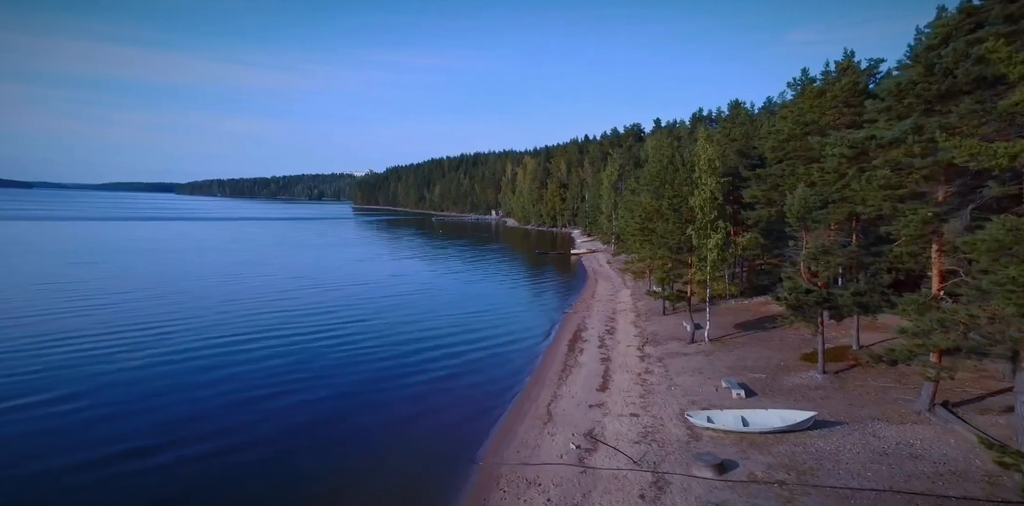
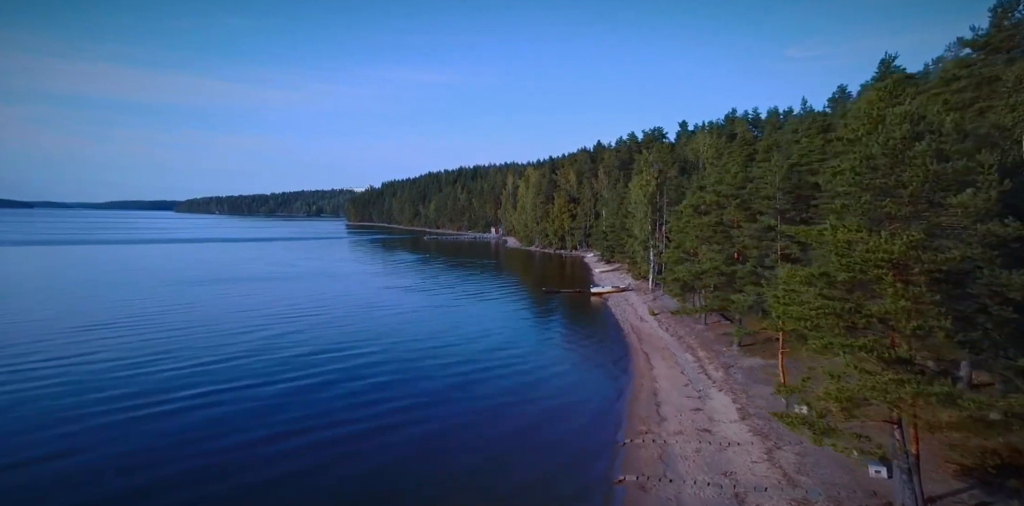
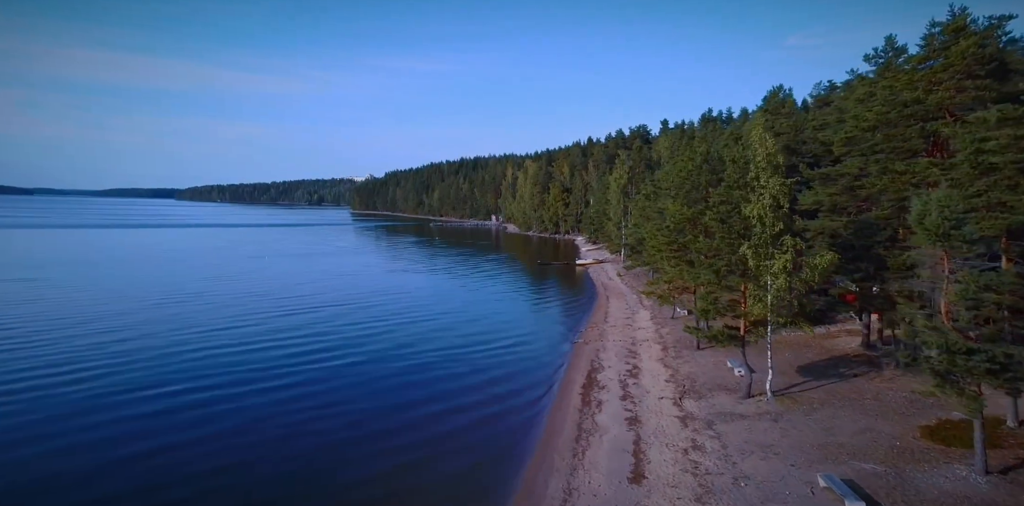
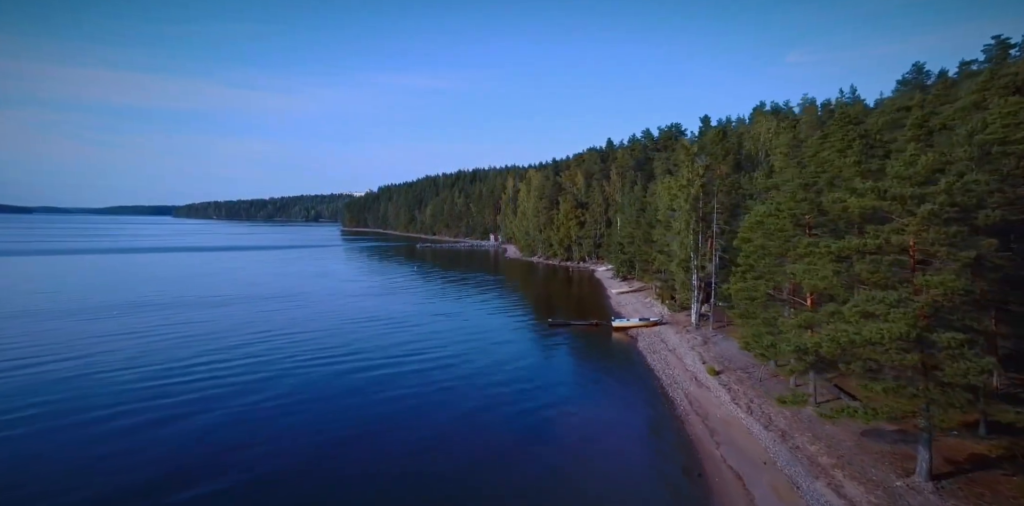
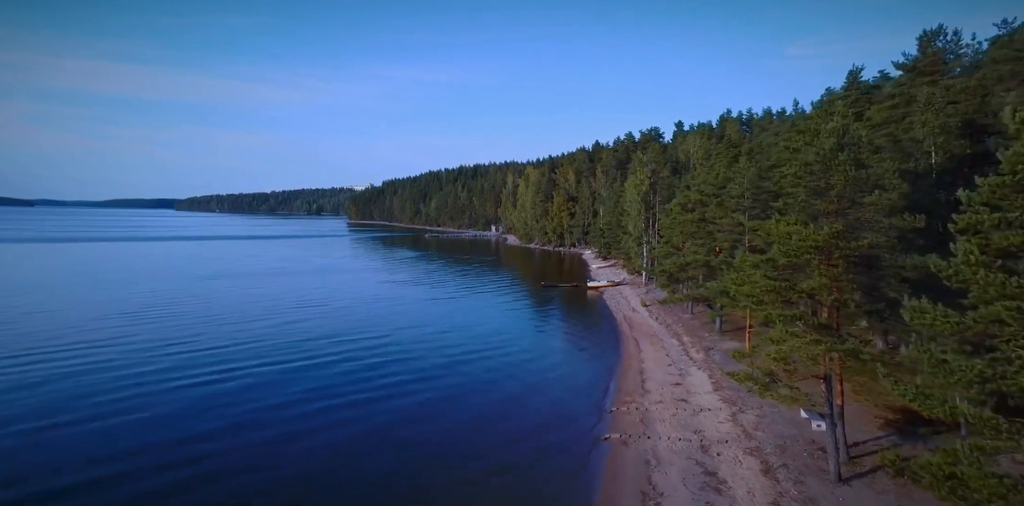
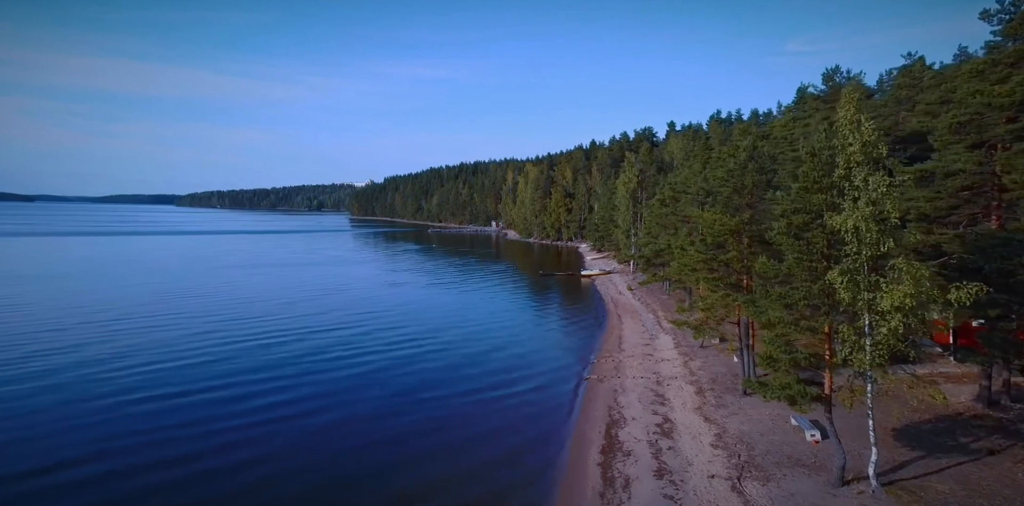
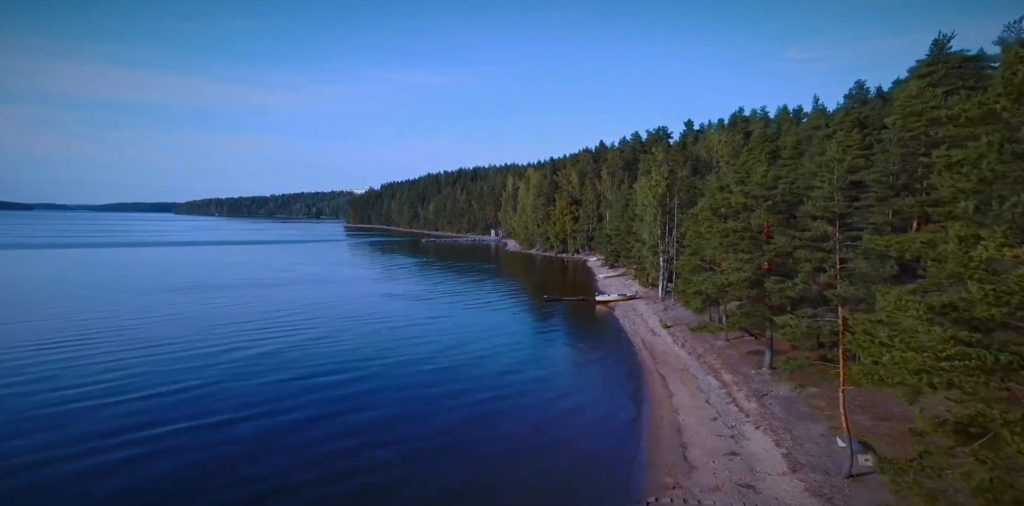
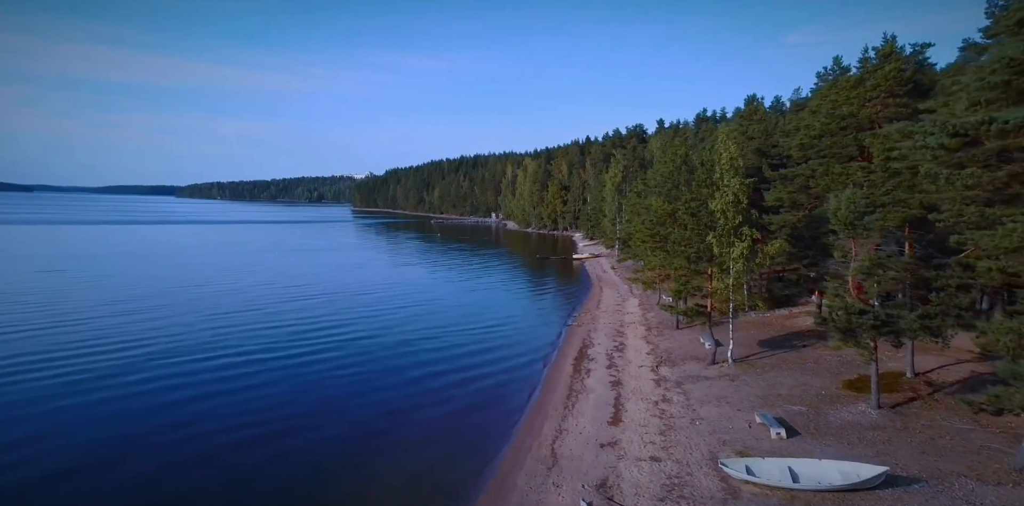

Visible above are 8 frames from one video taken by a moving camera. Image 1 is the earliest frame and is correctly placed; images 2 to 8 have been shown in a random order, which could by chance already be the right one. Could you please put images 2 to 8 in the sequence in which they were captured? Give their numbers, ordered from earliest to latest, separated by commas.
8, 3, 6, 5, 2, 7, 4
